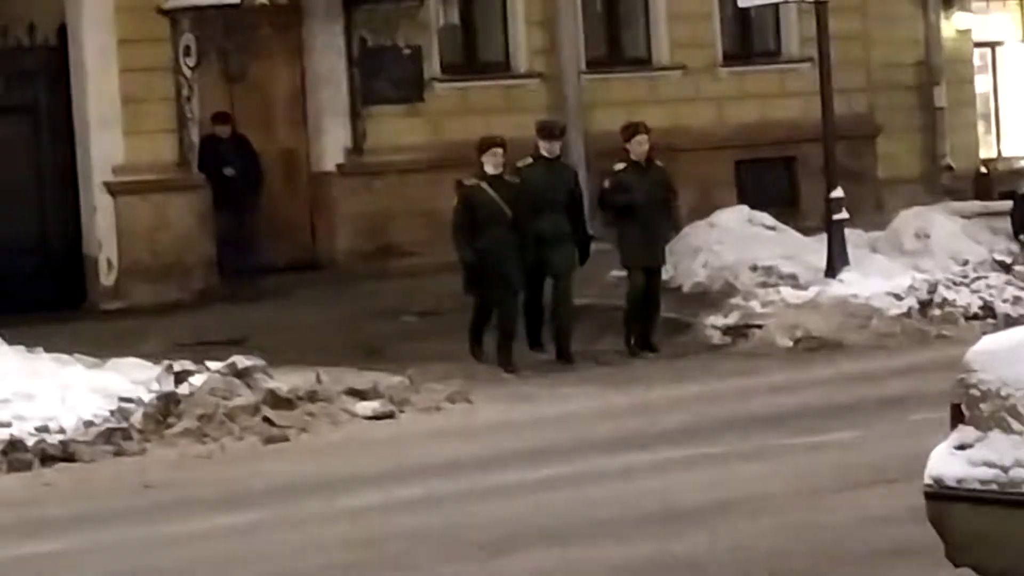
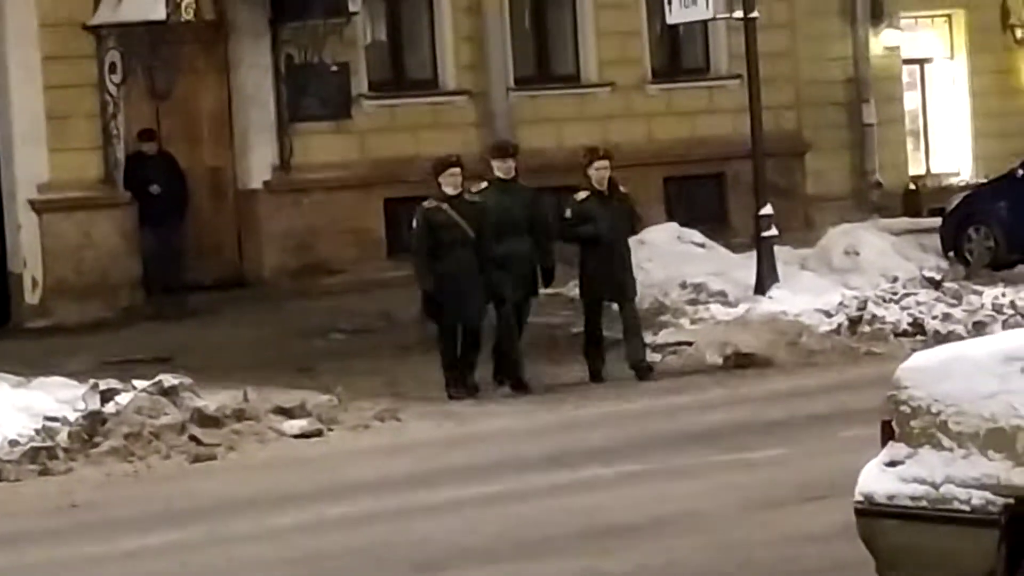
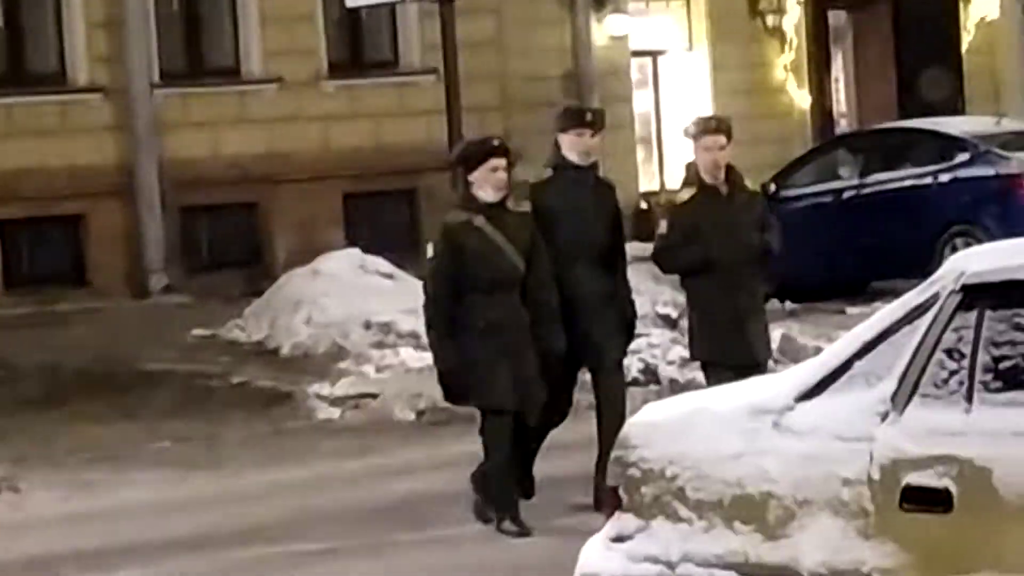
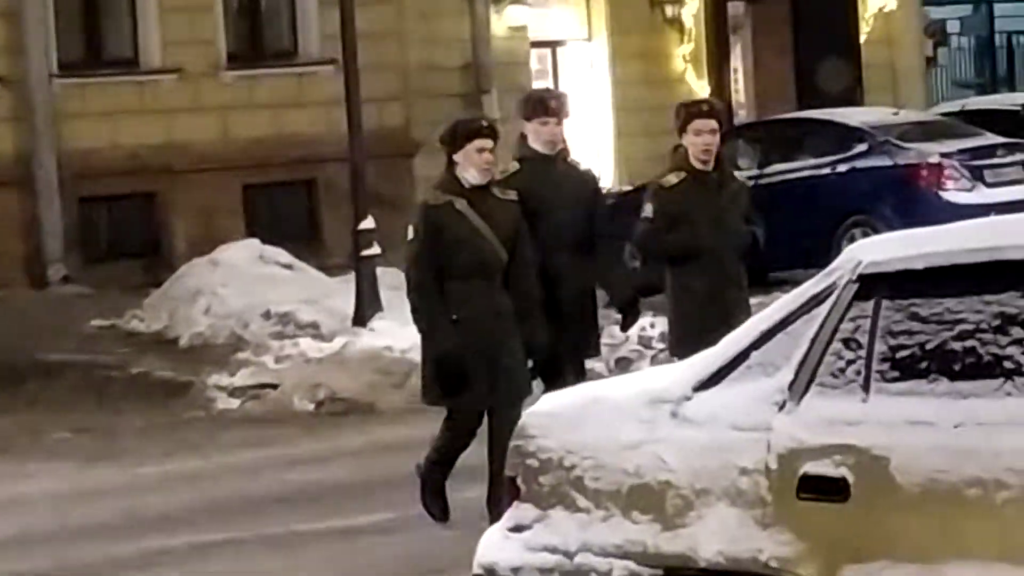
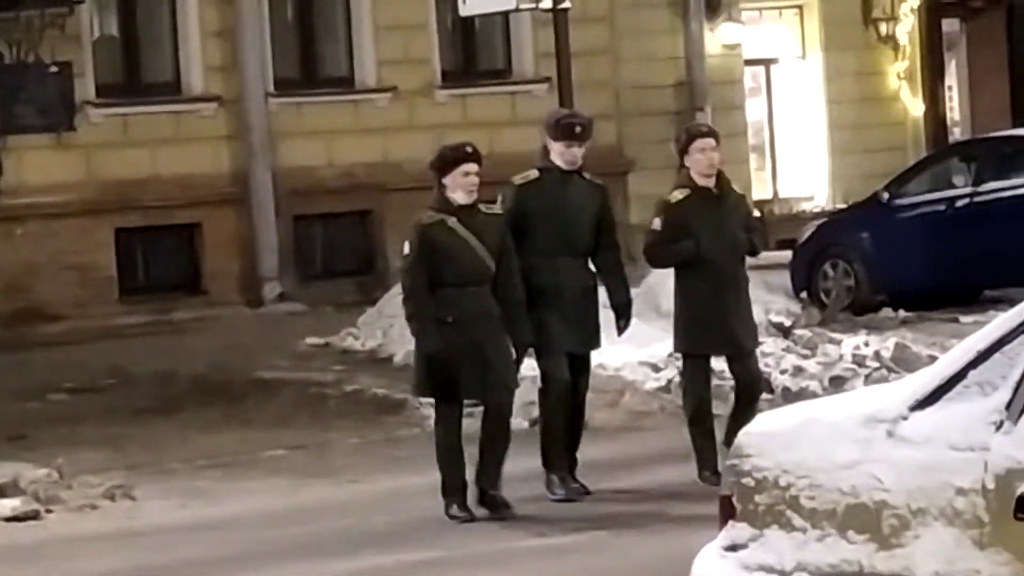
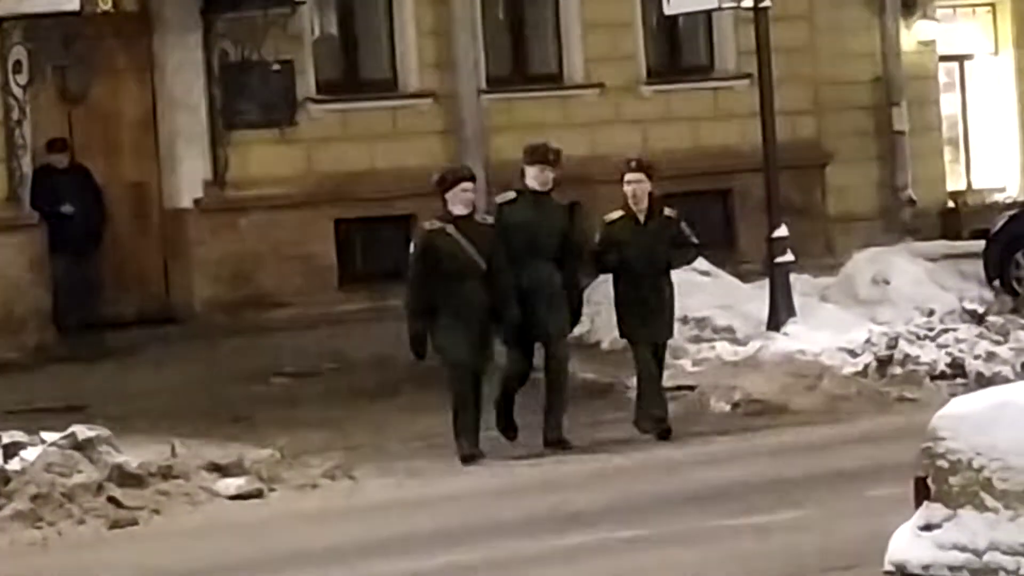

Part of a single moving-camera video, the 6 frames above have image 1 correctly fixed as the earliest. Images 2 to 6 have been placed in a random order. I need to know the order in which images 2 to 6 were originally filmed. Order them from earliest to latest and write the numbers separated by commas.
2, 6, 5, 3, 4
